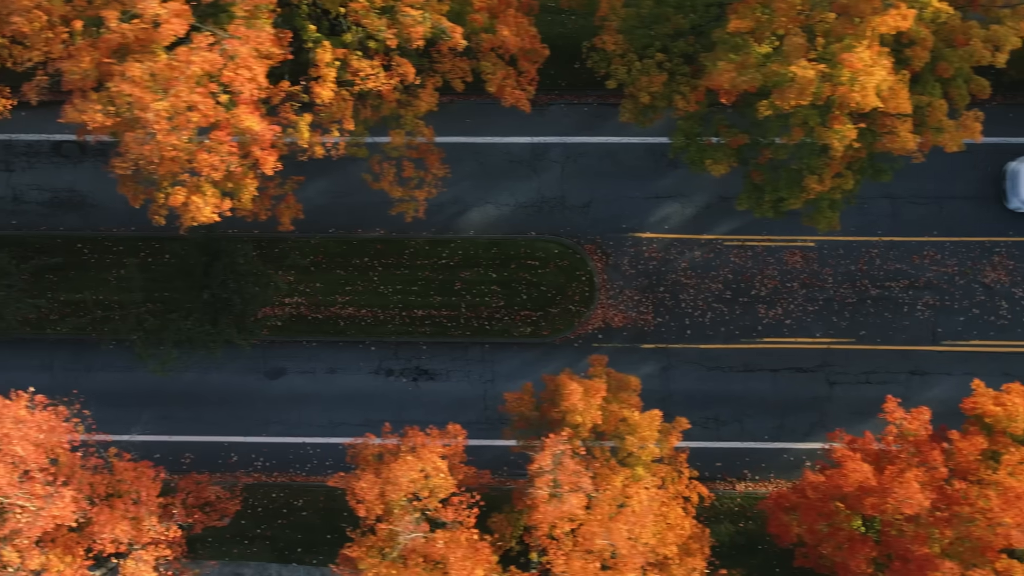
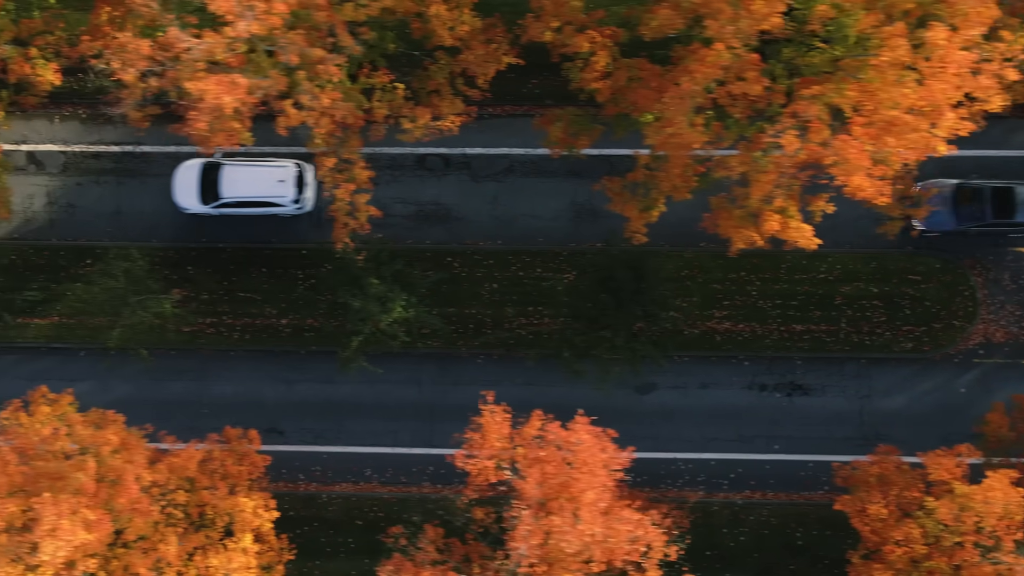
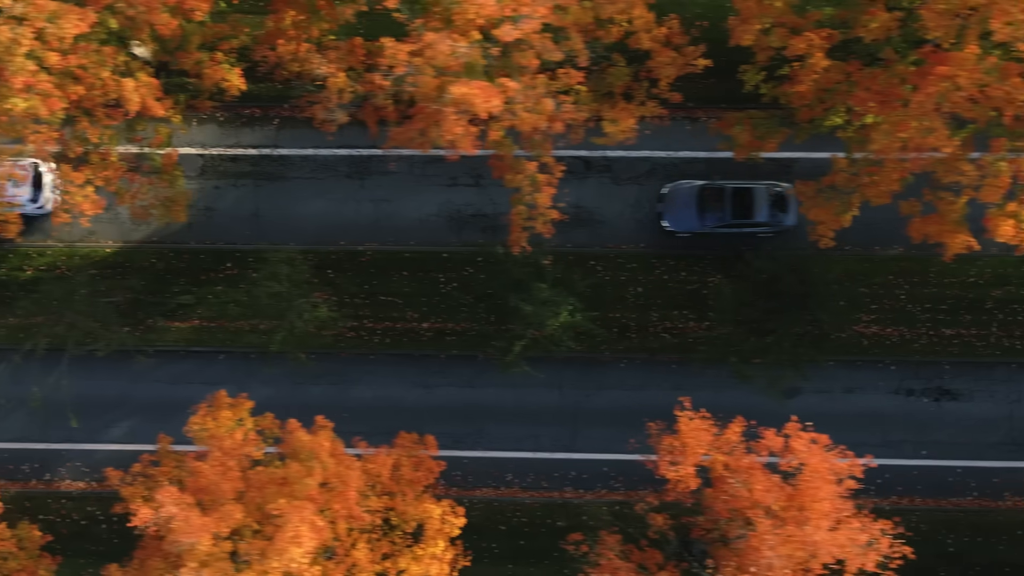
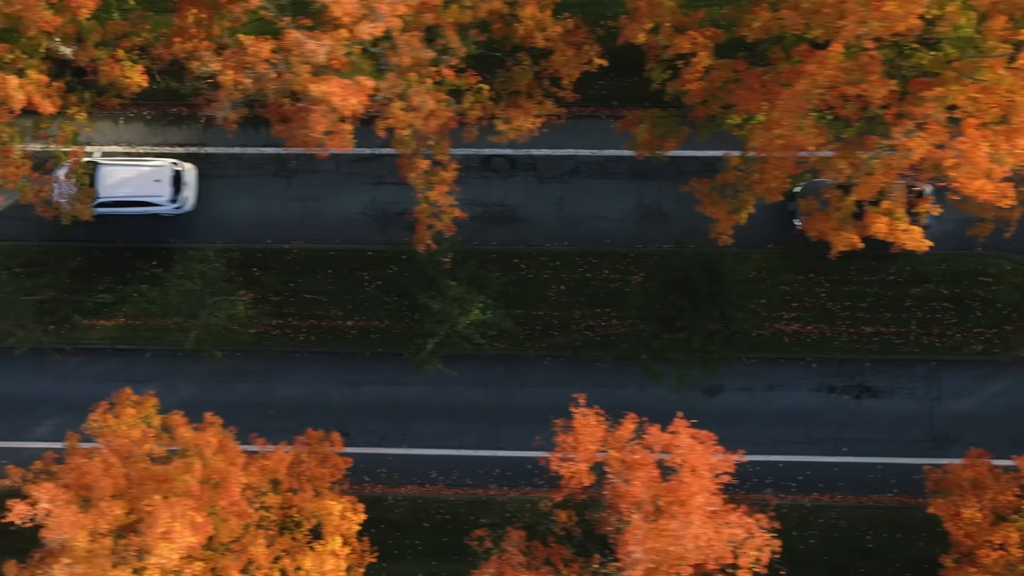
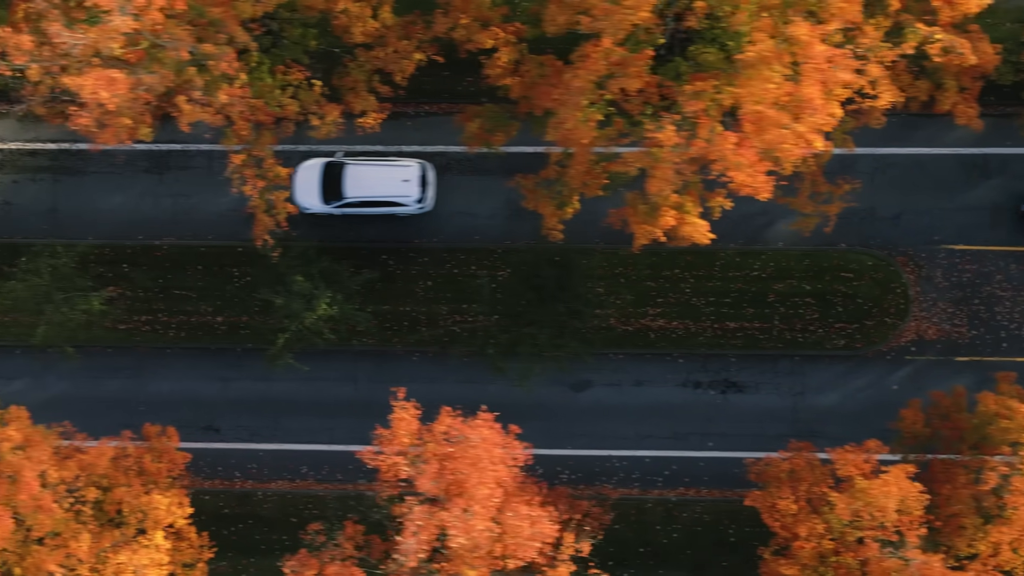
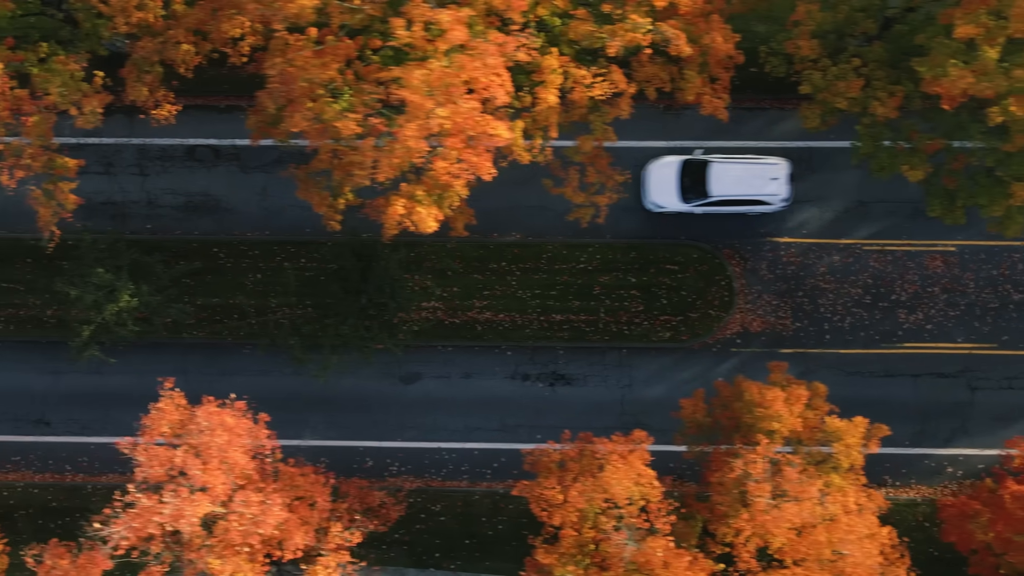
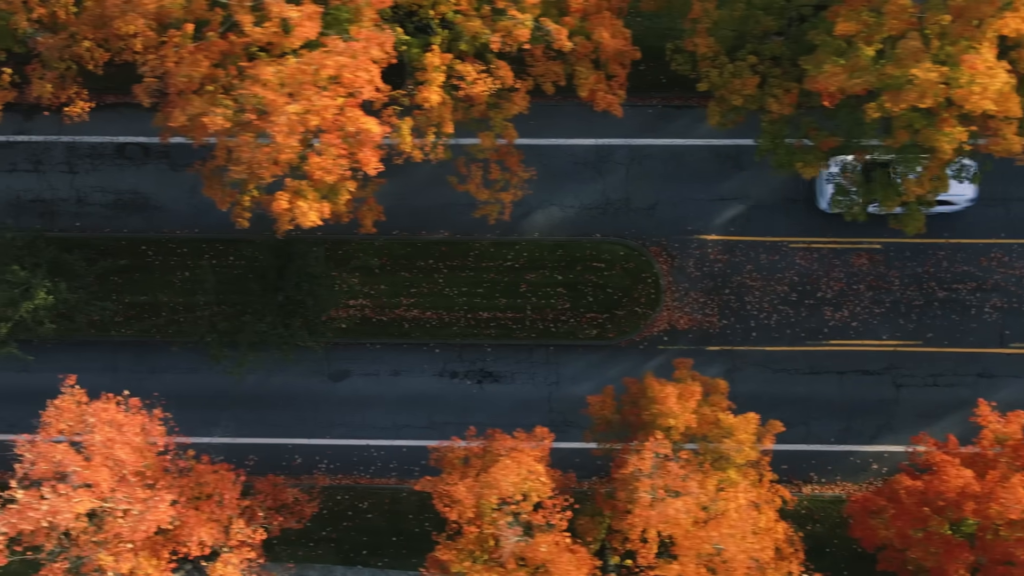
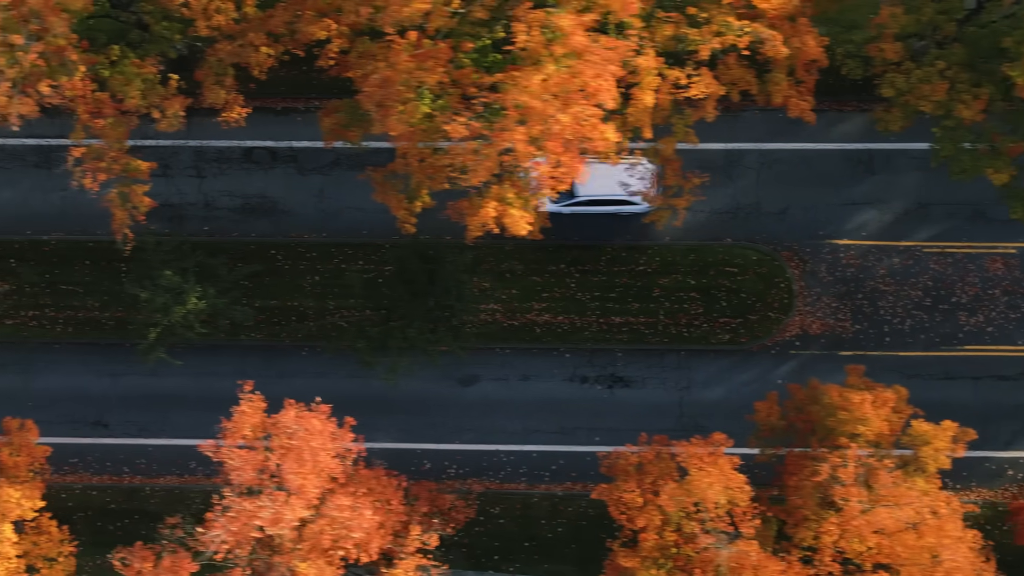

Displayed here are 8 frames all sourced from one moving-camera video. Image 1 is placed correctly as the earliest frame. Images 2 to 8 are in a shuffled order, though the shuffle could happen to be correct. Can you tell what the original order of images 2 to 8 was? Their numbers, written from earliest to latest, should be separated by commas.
7, 6, 8, 5, 2, 4, 3
